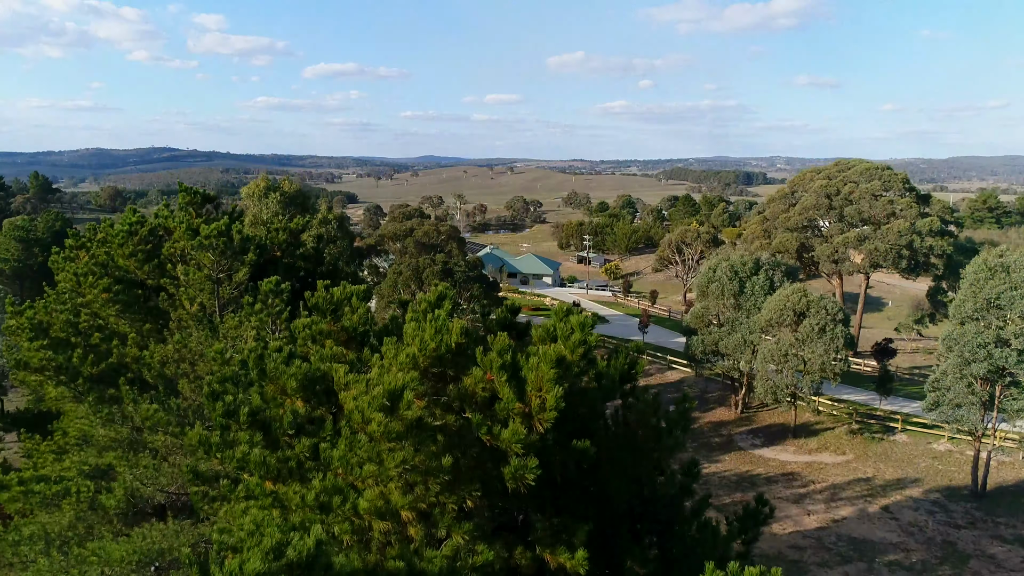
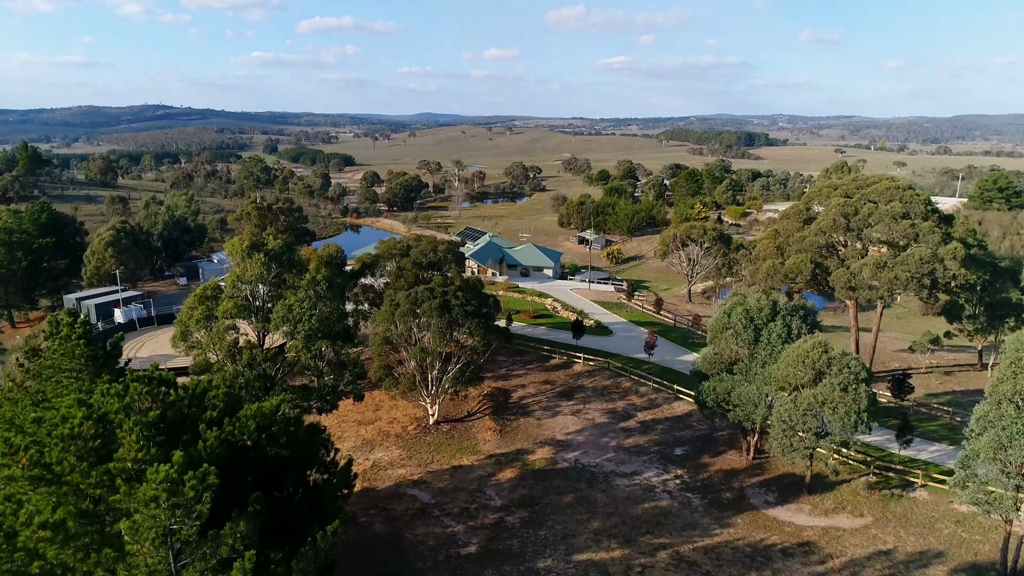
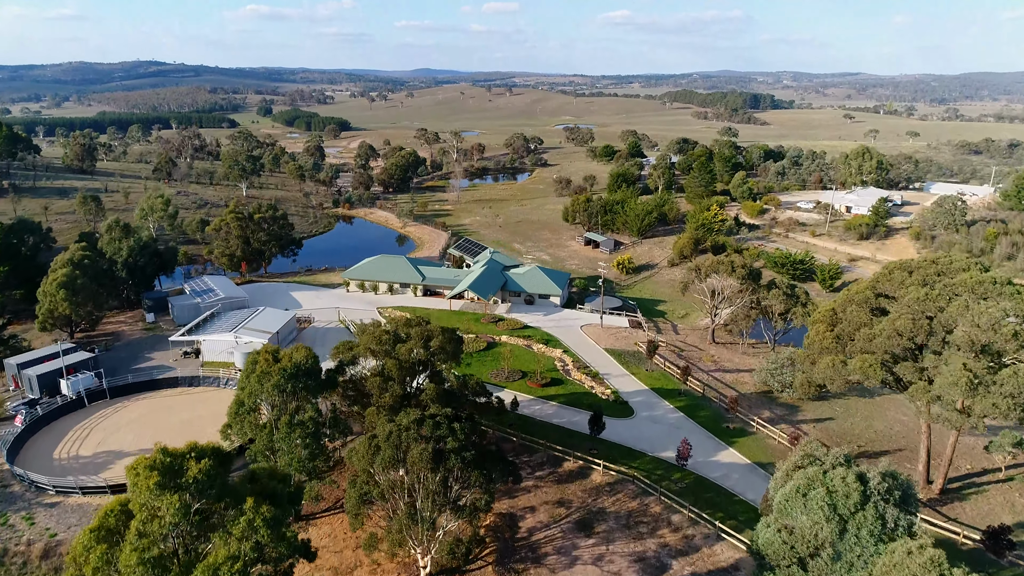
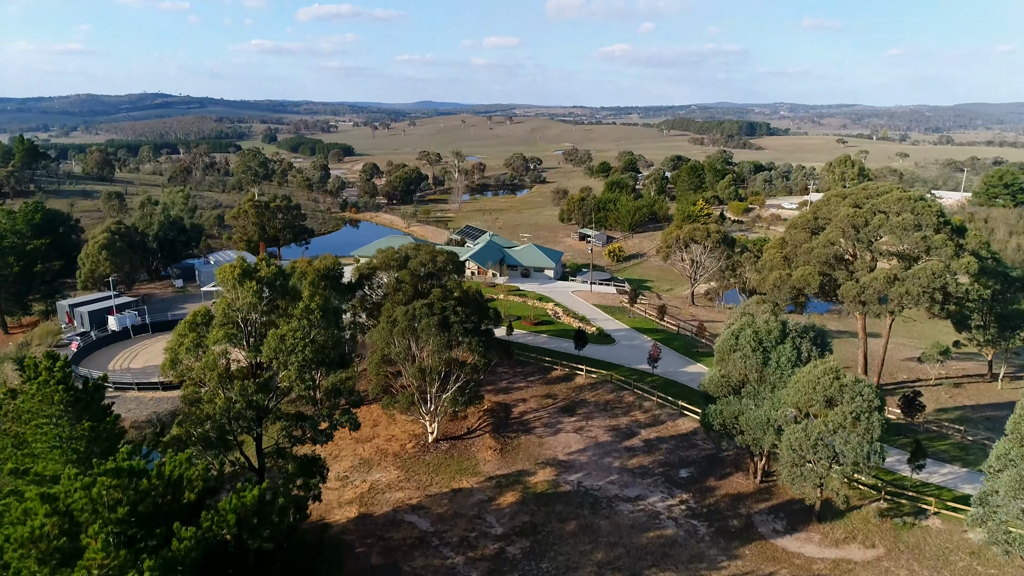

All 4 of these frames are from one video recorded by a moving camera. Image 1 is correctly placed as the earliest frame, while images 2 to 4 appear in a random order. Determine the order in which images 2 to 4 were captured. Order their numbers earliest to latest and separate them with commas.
2, 4, 3
